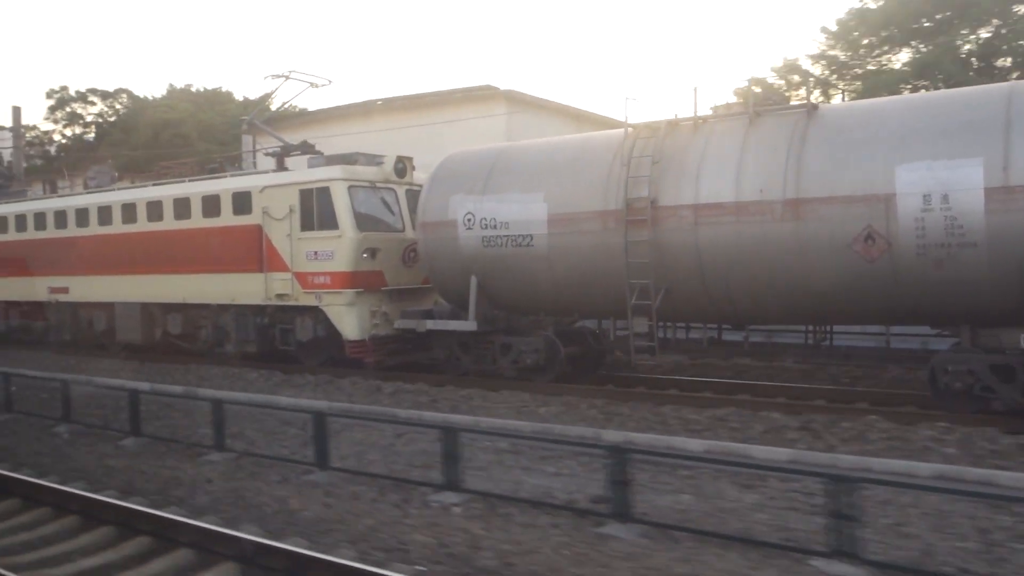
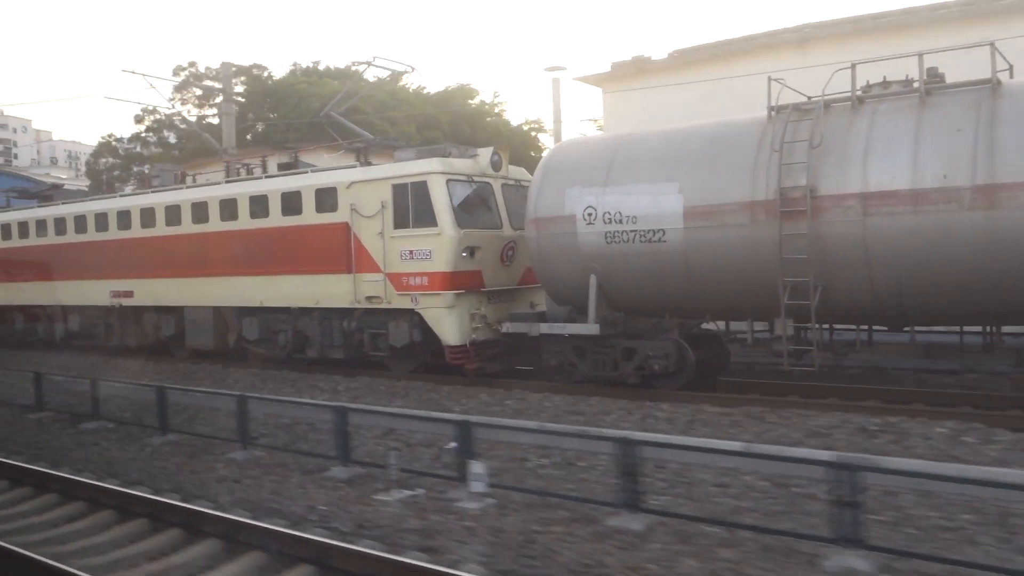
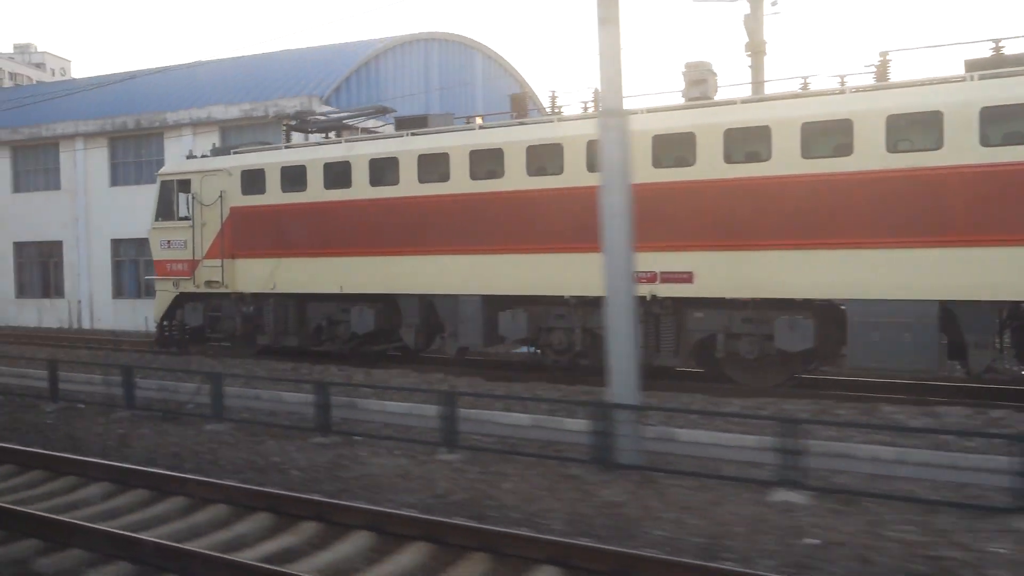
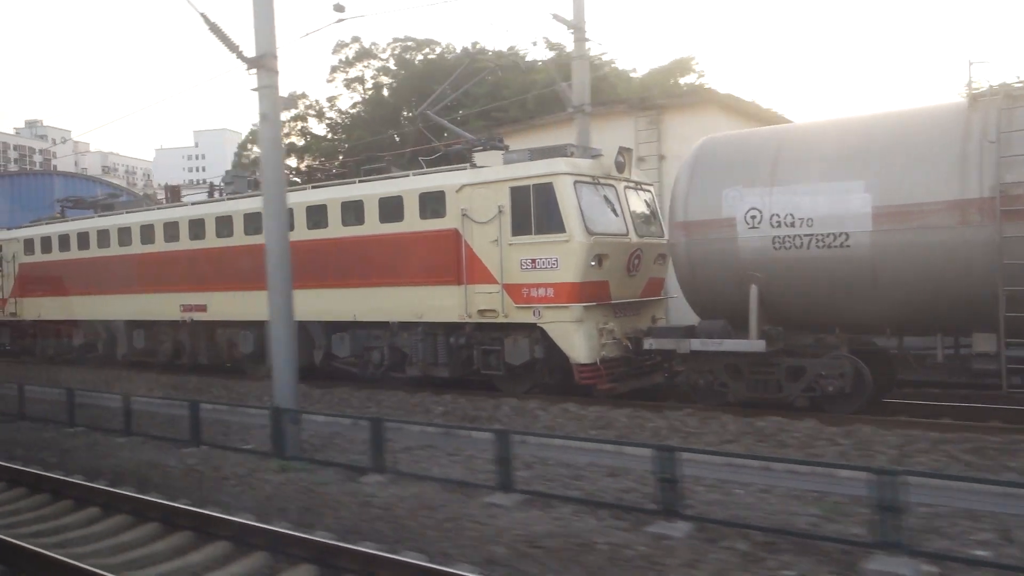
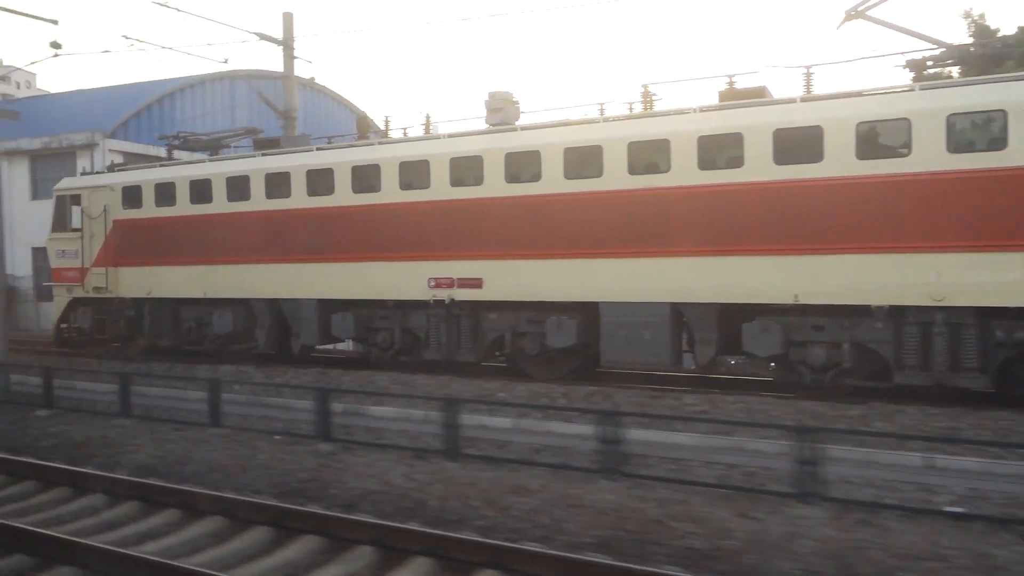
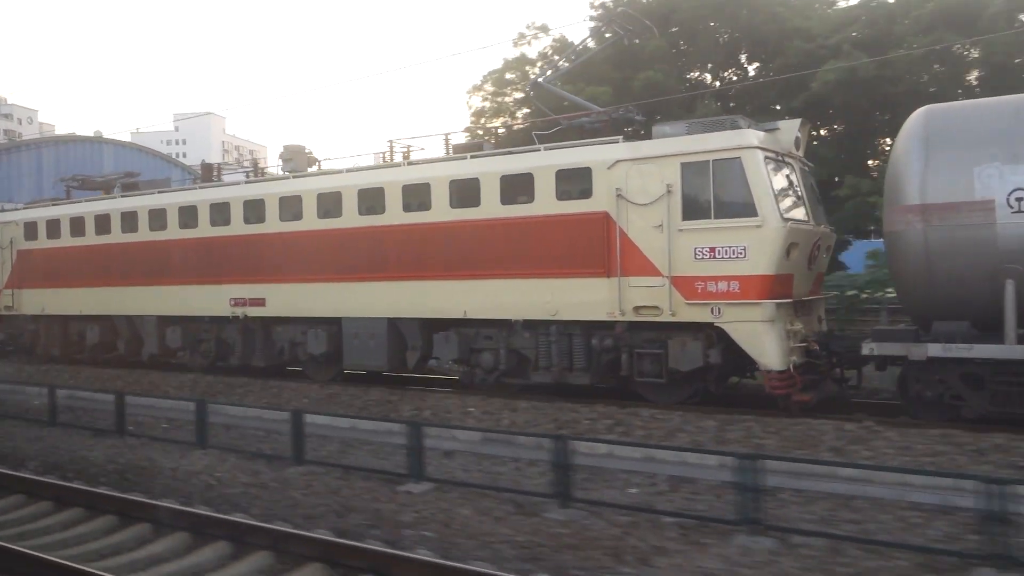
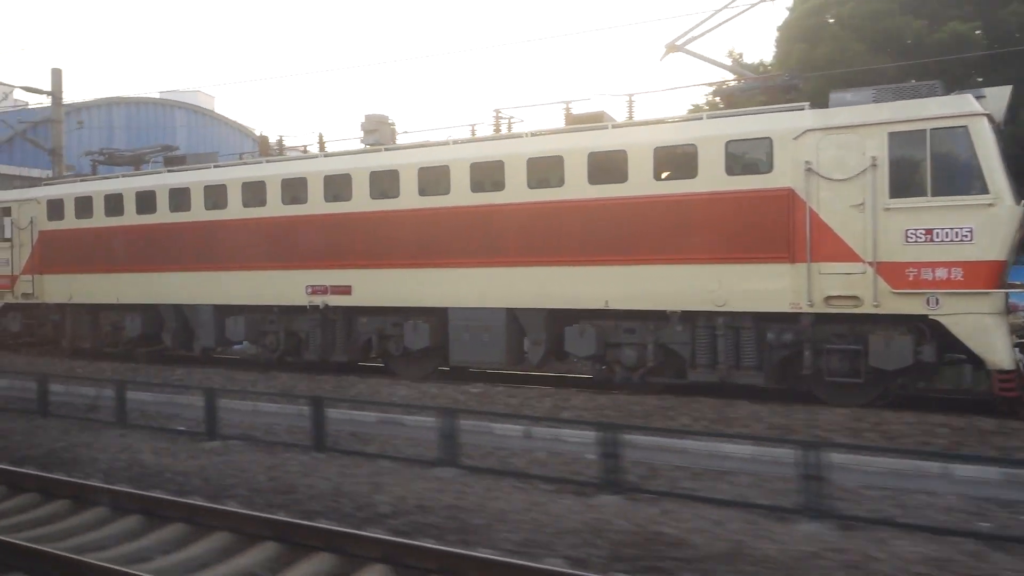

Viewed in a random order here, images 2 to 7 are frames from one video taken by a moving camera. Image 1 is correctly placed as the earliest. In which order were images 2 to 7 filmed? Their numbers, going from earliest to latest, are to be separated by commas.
2, 4, 6, 7, 5, 3
